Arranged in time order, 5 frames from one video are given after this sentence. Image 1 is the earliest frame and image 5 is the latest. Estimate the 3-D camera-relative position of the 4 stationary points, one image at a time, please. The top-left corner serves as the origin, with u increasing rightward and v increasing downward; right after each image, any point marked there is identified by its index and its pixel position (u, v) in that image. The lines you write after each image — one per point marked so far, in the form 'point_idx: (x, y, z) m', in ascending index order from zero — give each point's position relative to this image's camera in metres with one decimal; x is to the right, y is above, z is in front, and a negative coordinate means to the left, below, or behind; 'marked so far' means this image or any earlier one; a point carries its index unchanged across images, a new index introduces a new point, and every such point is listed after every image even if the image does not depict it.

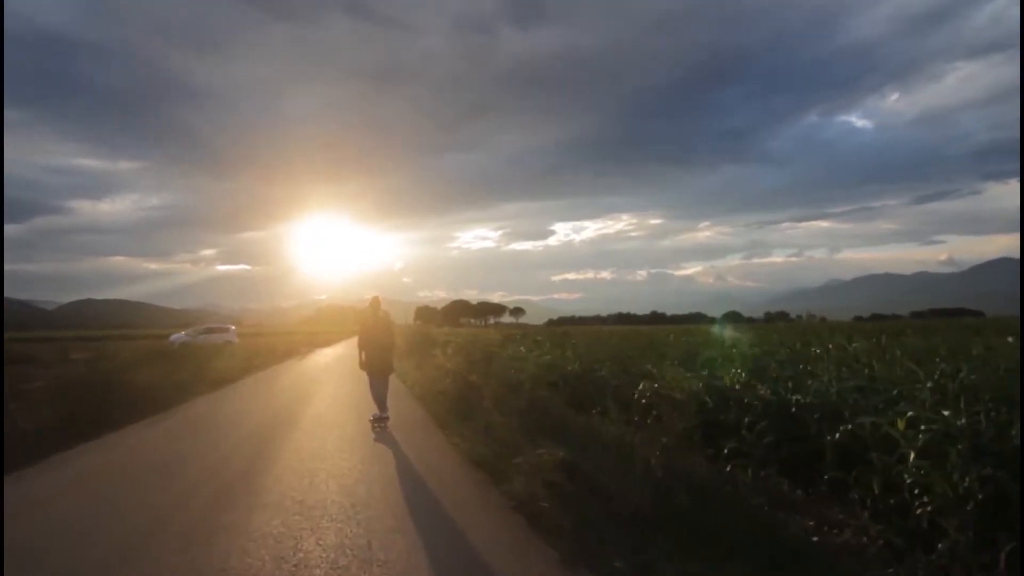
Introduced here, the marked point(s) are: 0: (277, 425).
0: (-5.1, -2.9, +19.9) m
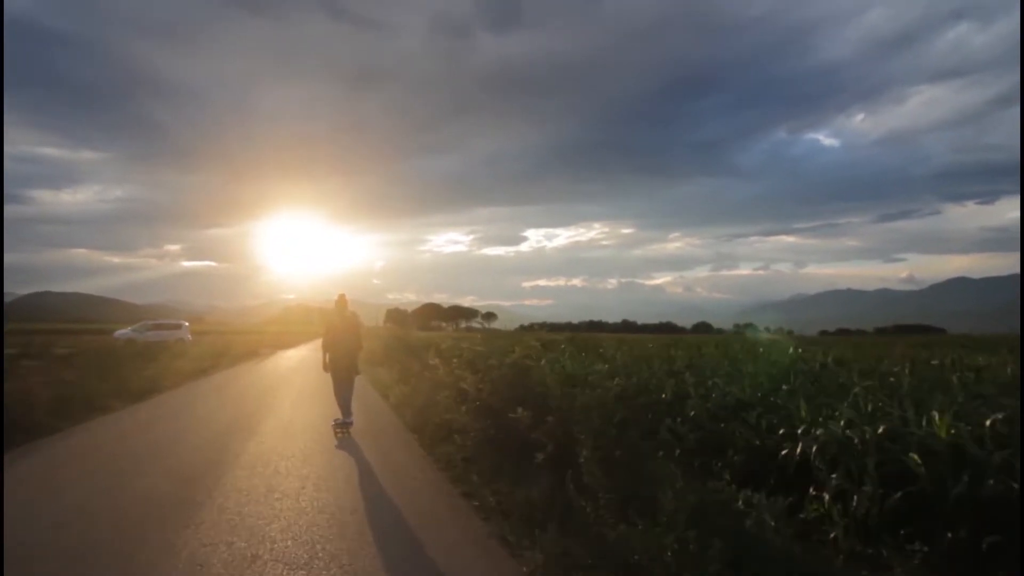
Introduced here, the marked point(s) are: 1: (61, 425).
0: (-5.6, -2.8, +18.7) m
1: (-9.5, -2.9, +19.3) m
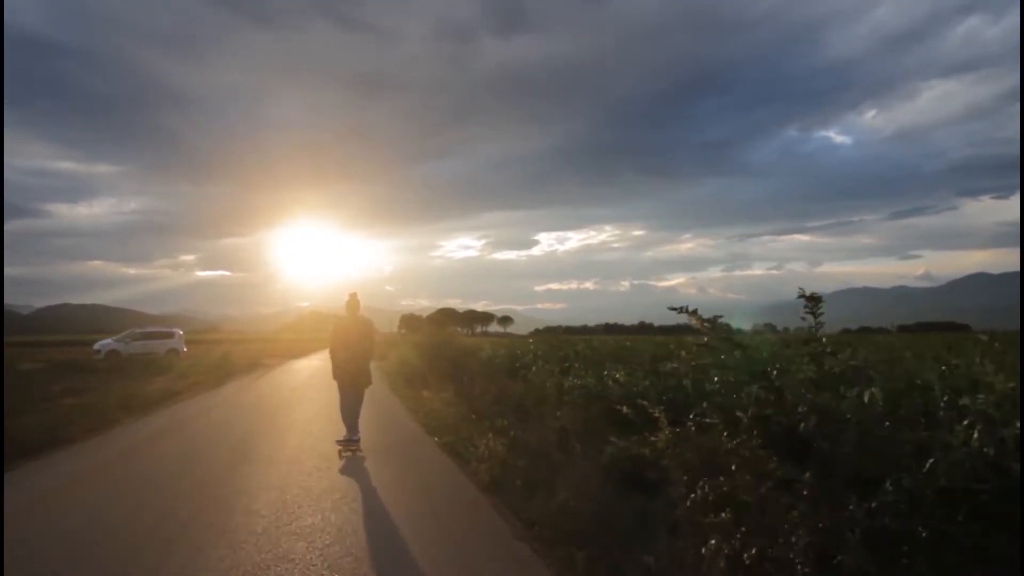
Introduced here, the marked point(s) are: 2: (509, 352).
0: (-5.4, -3.0, +19.2) m
1: (-9.2, -3.2, +19.8) m
2: (-0.1, -1.4, +19.7) m
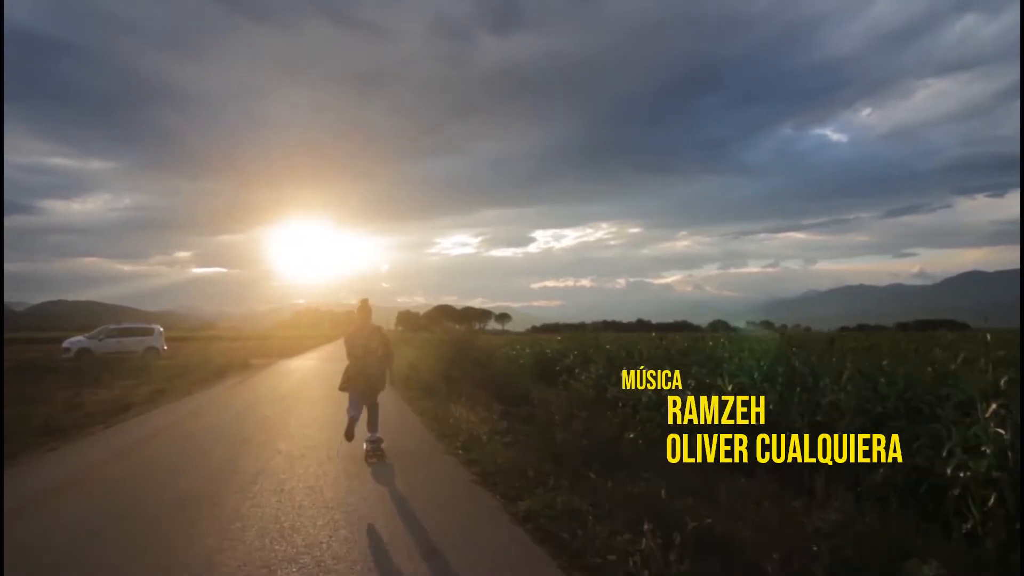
0: (-5.0, -2.8, +16.9) m
1: (-8.8, -3.0, +17.5) m
2: (+0.3, -1.2, +17.5) m
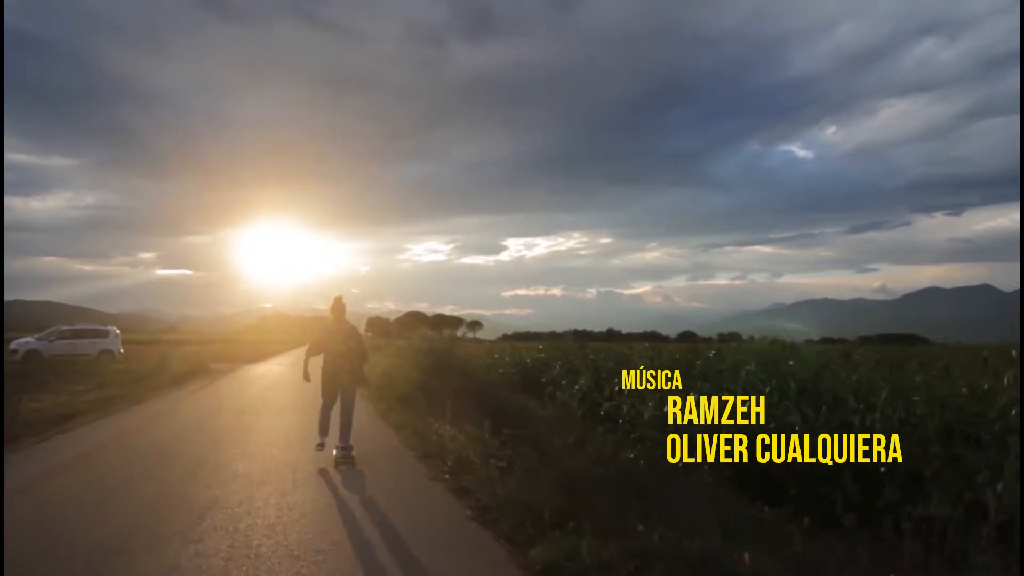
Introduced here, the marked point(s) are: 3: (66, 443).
0: (-5.4, -2.8, +15.9) m
1: (-9.3, -2.9, +16.4) m
2: (-0.1, -1.3, +16.7) m
3: (-6.5, -2.8, +14.4) m
